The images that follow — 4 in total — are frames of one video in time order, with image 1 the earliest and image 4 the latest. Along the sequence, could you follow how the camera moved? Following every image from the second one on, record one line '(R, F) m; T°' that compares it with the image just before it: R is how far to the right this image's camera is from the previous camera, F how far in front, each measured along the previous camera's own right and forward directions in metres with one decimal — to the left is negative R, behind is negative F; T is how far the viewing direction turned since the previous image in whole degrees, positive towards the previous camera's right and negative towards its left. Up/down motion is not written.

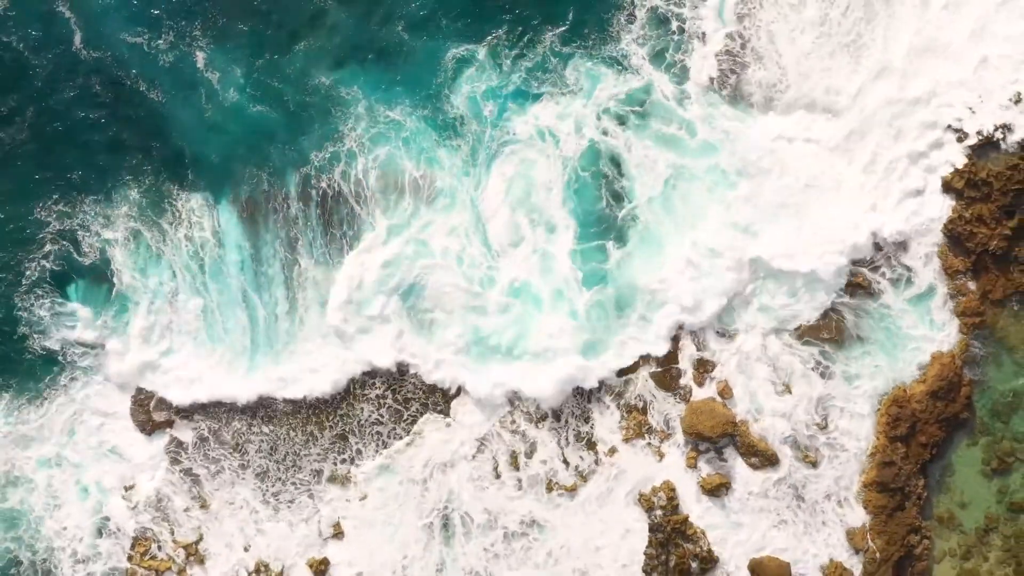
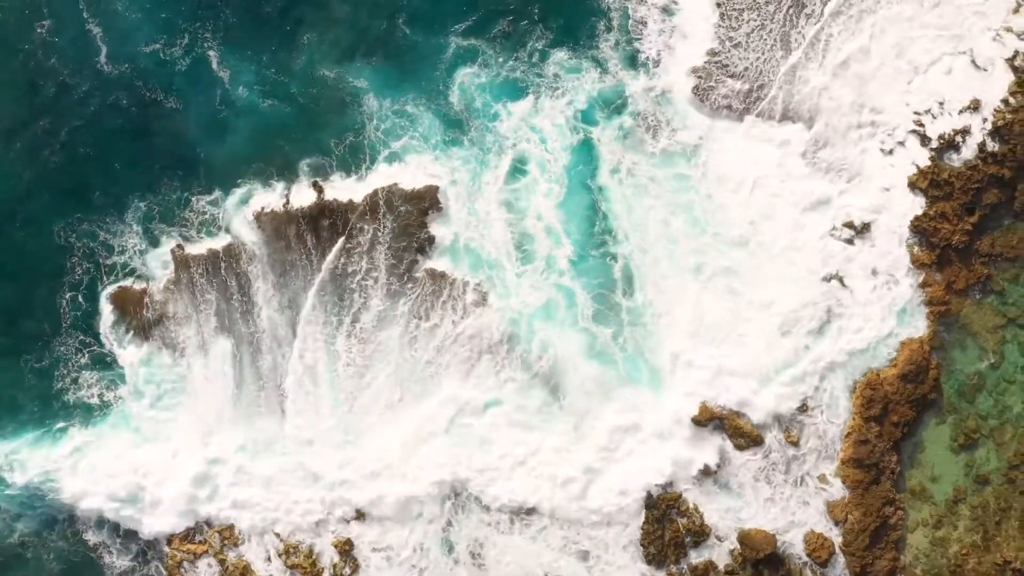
(+0.2, -2.3) m; -1°
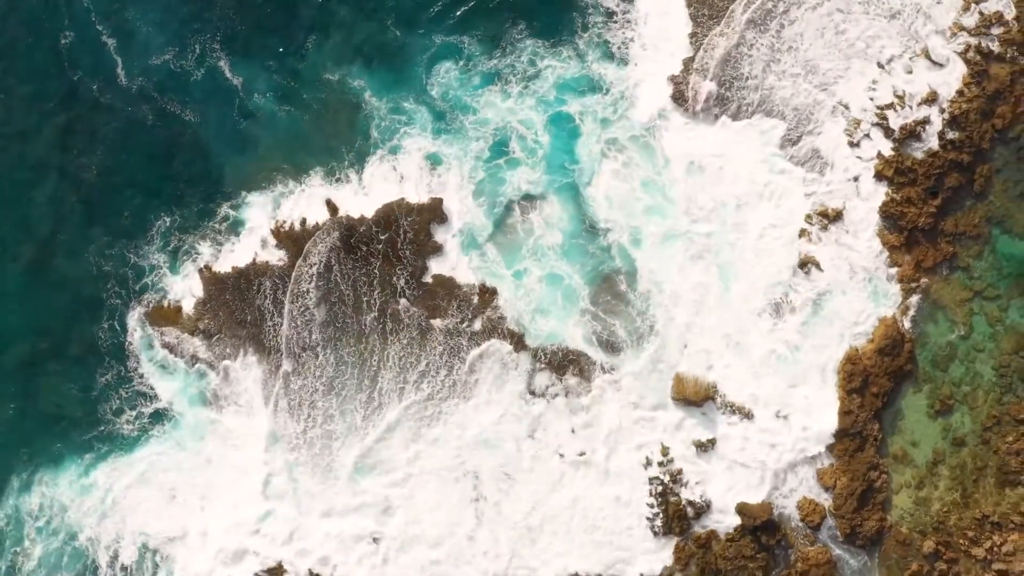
(+0.1, -2.2) m; 0°
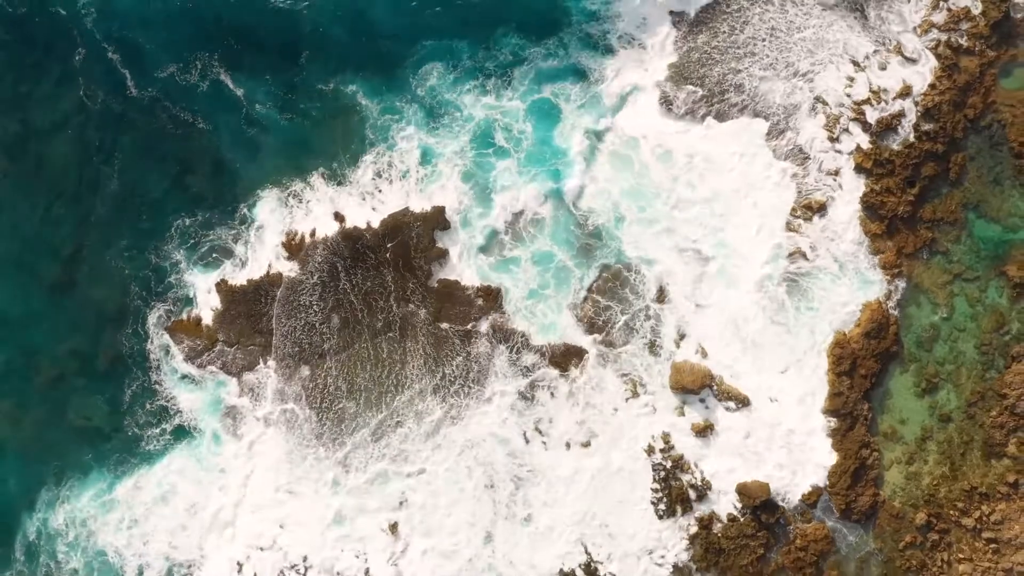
(0.0, -1.5) m; 0°
